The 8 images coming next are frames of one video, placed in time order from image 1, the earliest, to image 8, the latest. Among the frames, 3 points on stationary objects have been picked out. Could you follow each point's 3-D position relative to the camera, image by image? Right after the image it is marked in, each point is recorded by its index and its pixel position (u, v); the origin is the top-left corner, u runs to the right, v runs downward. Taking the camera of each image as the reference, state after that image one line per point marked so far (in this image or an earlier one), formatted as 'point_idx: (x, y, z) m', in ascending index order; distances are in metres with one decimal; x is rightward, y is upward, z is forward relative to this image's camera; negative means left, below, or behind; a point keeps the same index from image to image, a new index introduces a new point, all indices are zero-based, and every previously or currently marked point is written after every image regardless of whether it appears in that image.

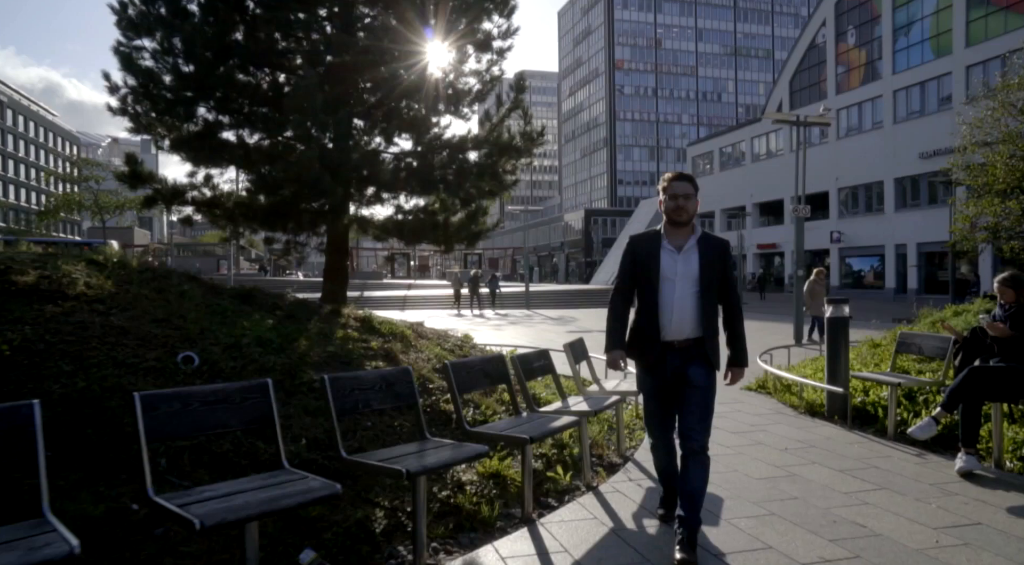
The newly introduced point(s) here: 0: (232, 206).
0: (-4.1, +1.1, +9.7) m
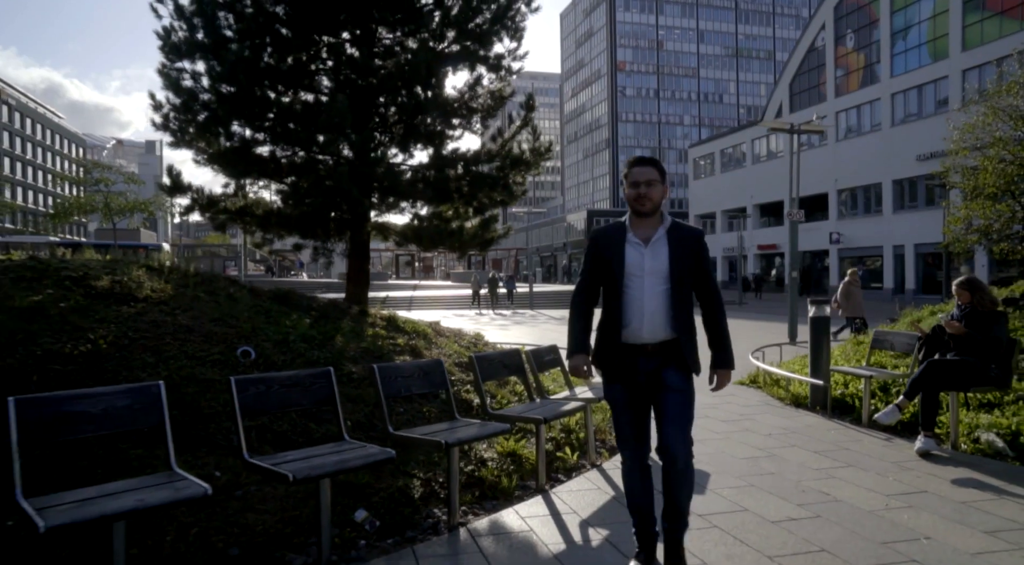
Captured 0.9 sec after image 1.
0: (-3.9, +1.1, +10.5) m
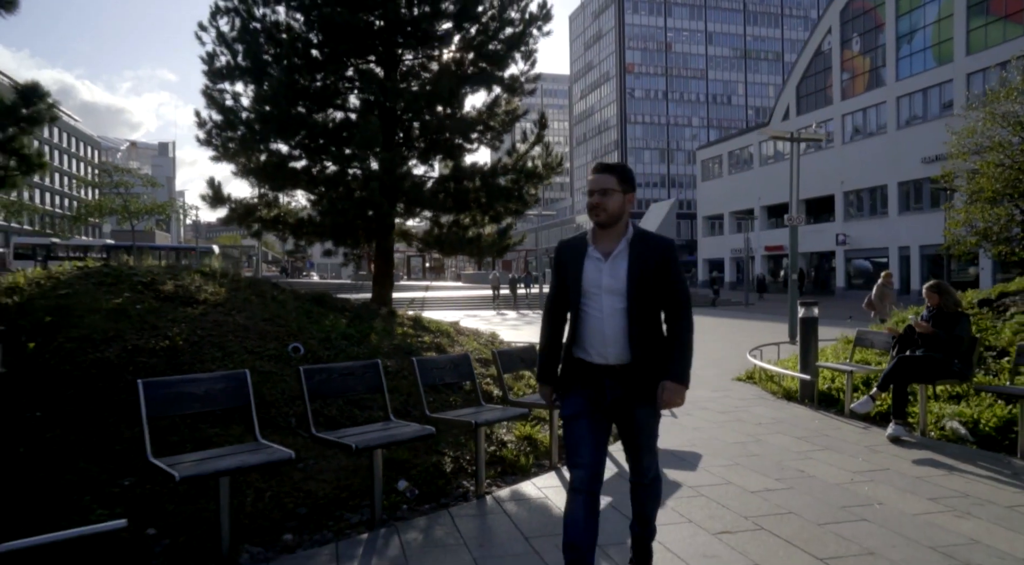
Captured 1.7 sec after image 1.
0: (-3.7, +1.0, +11.3) m
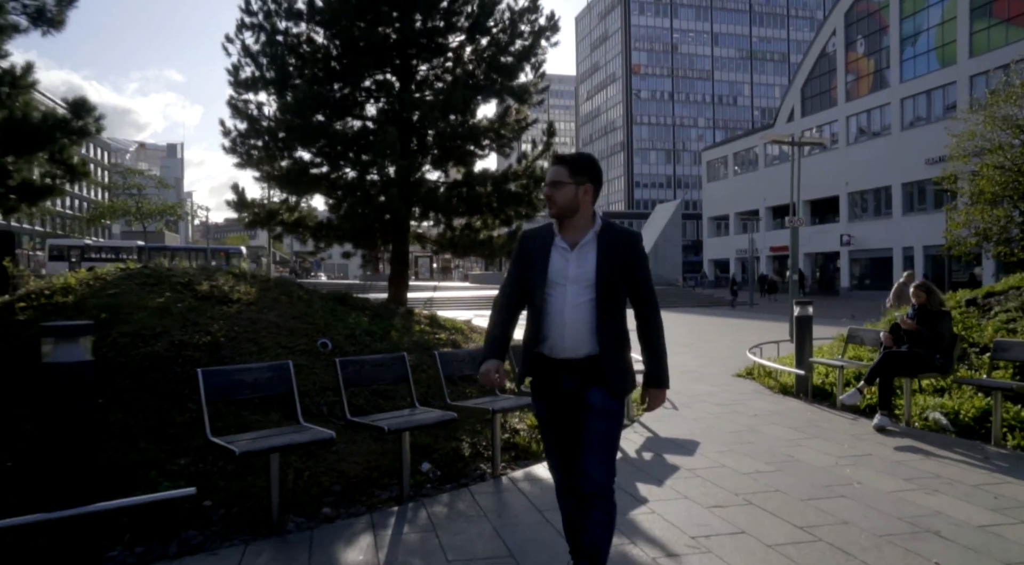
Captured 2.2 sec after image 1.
0: (-3.6, +1.0, +11.9) m
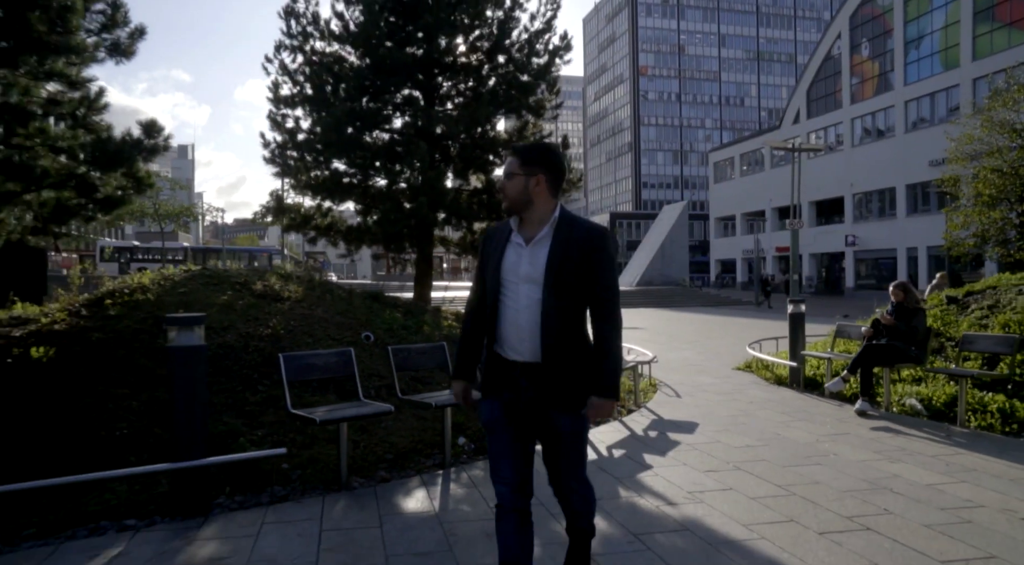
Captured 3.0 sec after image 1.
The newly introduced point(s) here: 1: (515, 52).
0: (-3.2, +1.0, +12.9) m
1: (+0.1, +4.4, +12.6) m
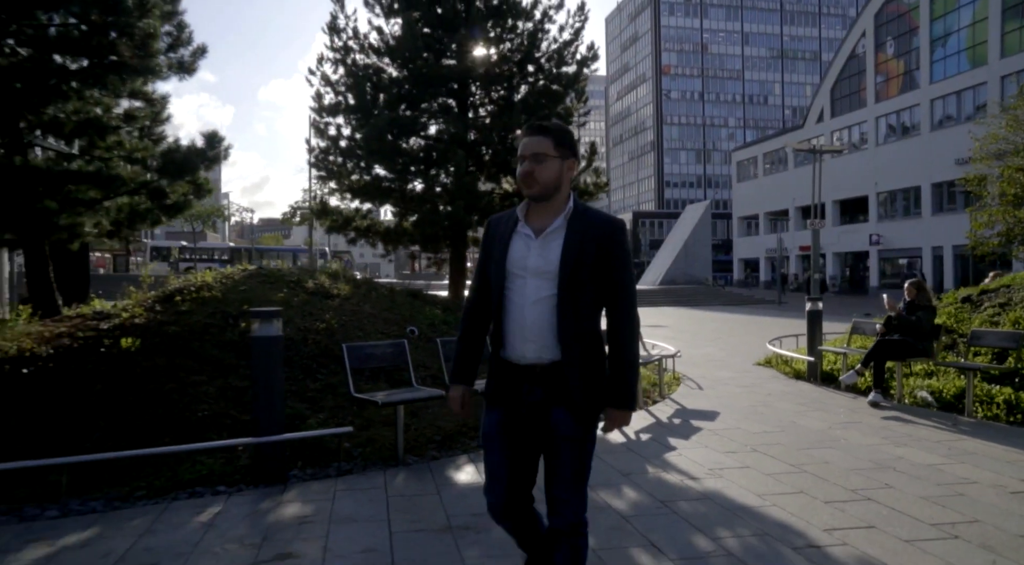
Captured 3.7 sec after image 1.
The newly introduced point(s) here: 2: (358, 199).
0: (-2.6, +1.0, +13.6) m
1: (+0.7, +4.4, +13.2) m
2: (-3.1, +1.7, +13.2) m
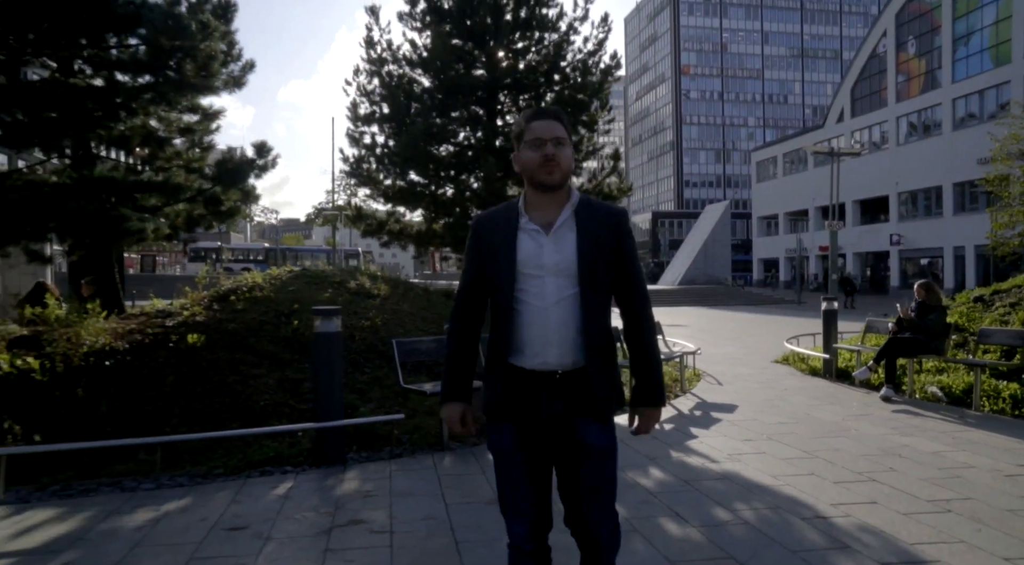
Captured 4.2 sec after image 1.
0: (-2.1, +1.0, +14.3) m
1: (+1.2, +4.4, +13.8) m
2: (-2.6, +1.7, +13.9) m
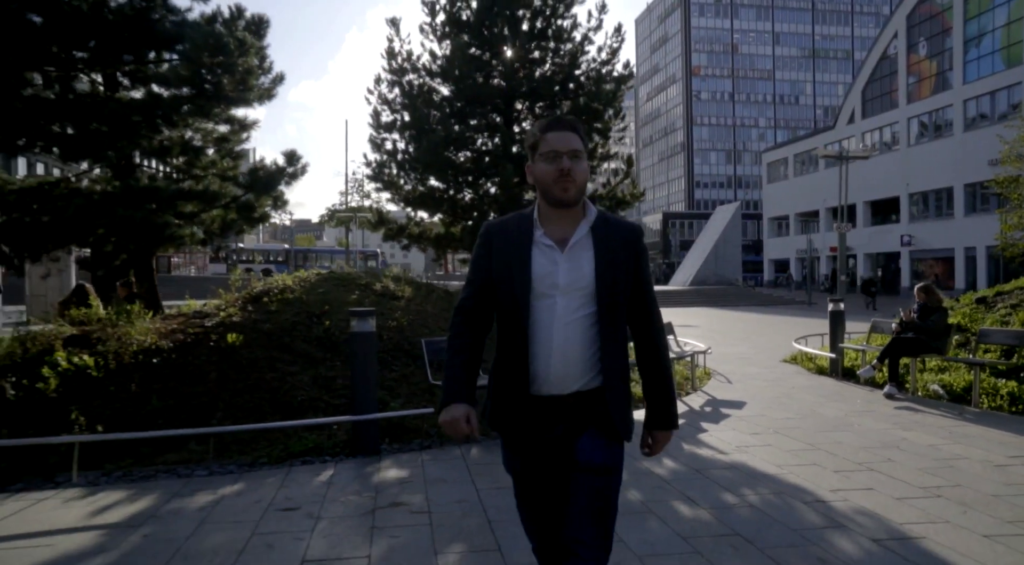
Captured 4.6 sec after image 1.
0: (-1.7, +1.0, +14.8) m
1: (+1.5, +4.4, +14.3) m
2: (-2.2, +1.6, +14.4) m
